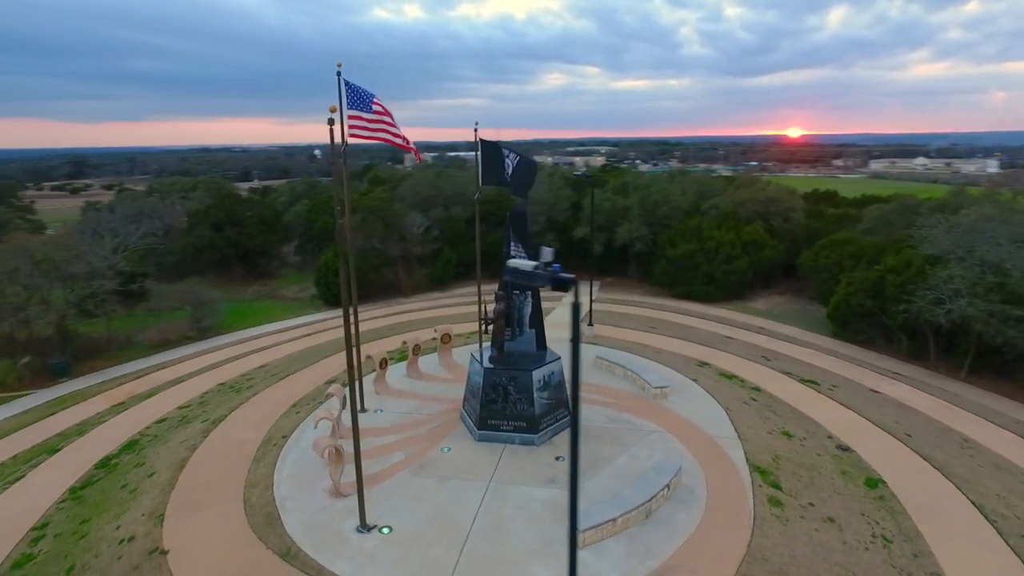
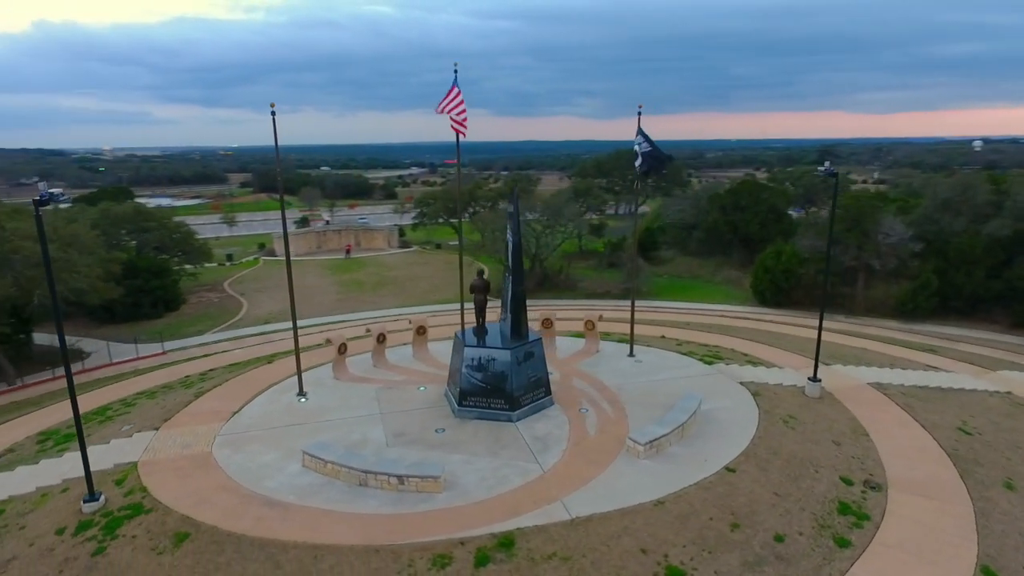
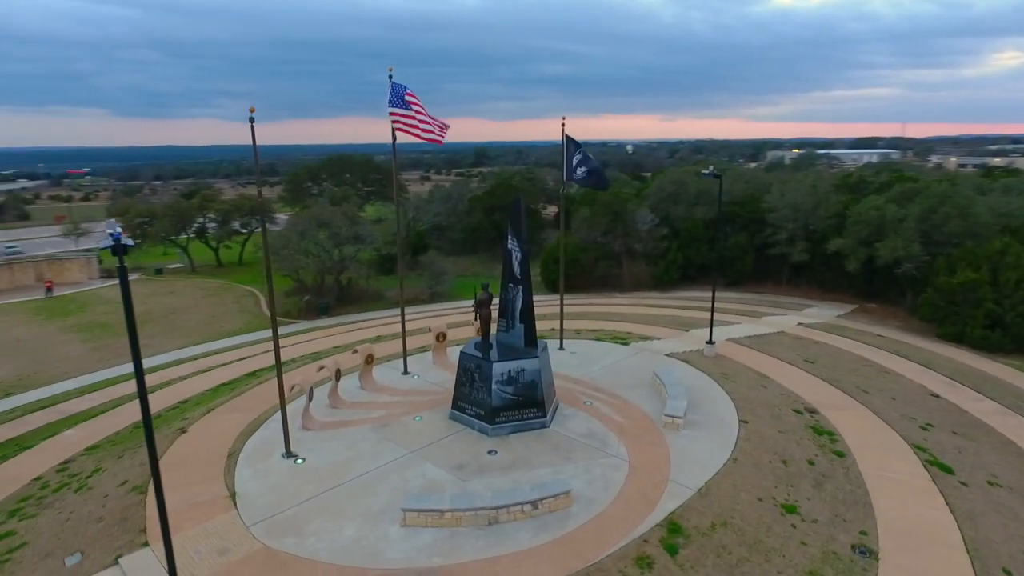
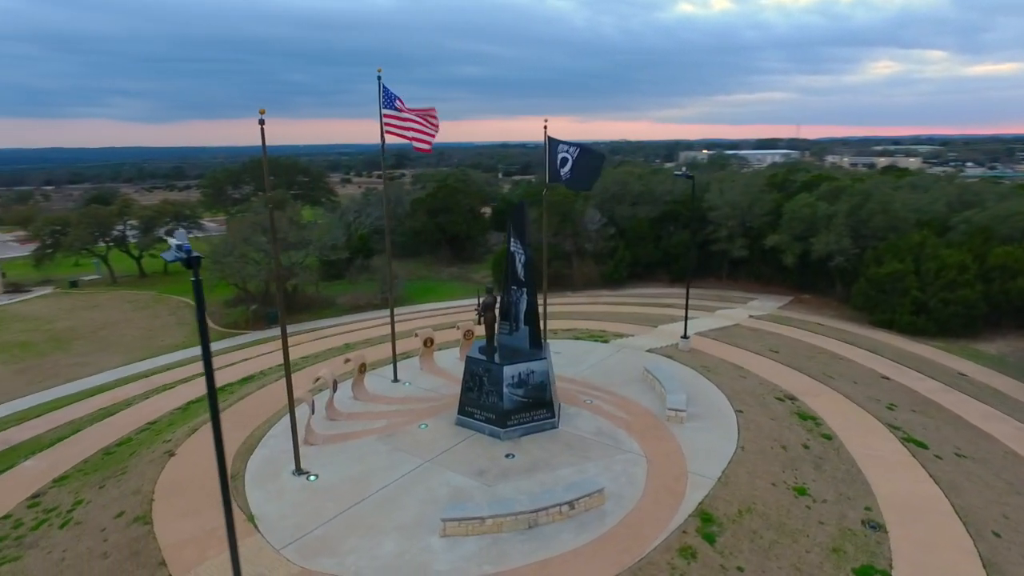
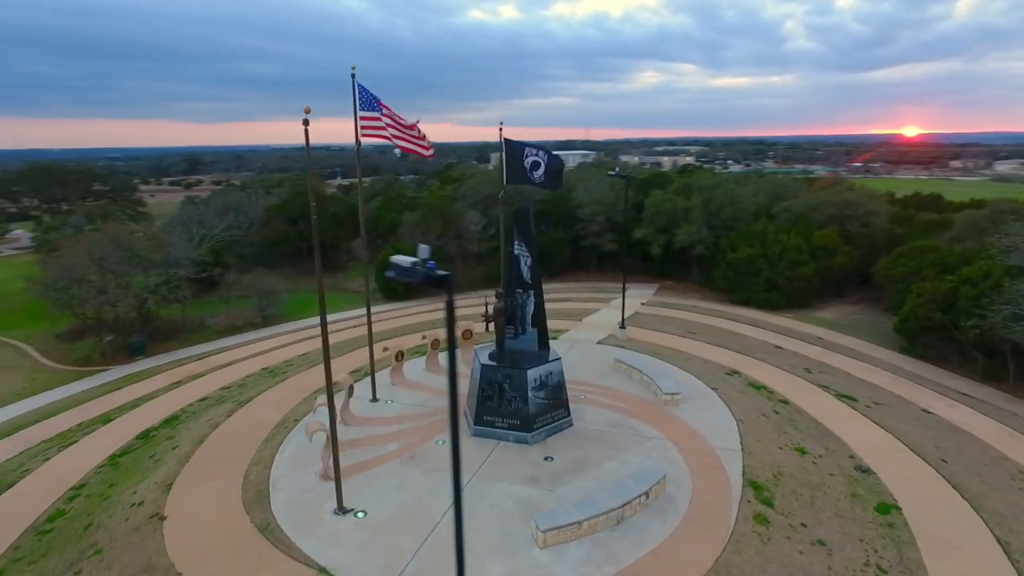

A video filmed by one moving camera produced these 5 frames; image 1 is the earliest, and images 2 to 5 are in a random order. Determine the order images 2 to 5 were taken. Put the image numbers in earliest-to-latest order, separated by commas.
5, 4, 3, 2
